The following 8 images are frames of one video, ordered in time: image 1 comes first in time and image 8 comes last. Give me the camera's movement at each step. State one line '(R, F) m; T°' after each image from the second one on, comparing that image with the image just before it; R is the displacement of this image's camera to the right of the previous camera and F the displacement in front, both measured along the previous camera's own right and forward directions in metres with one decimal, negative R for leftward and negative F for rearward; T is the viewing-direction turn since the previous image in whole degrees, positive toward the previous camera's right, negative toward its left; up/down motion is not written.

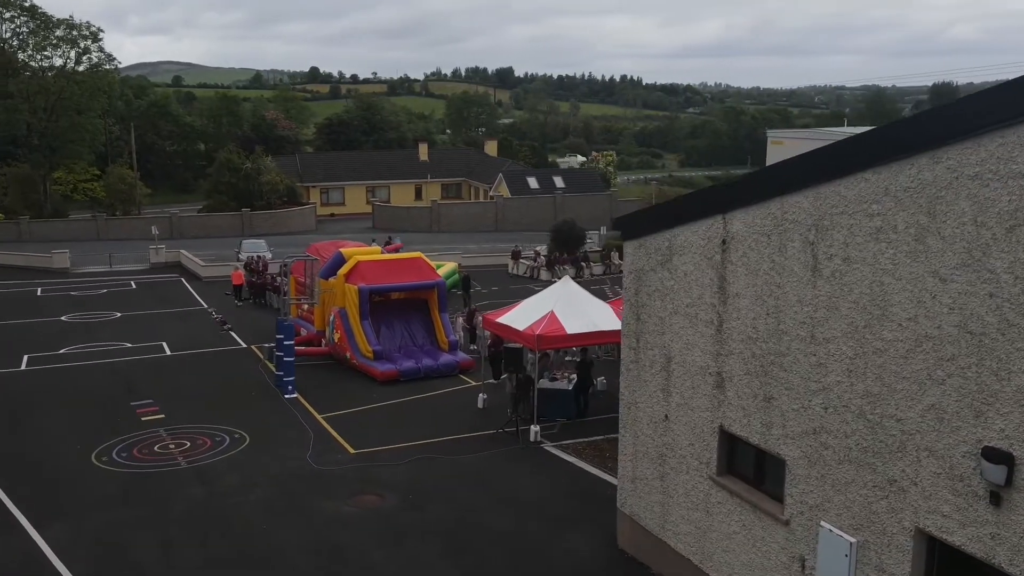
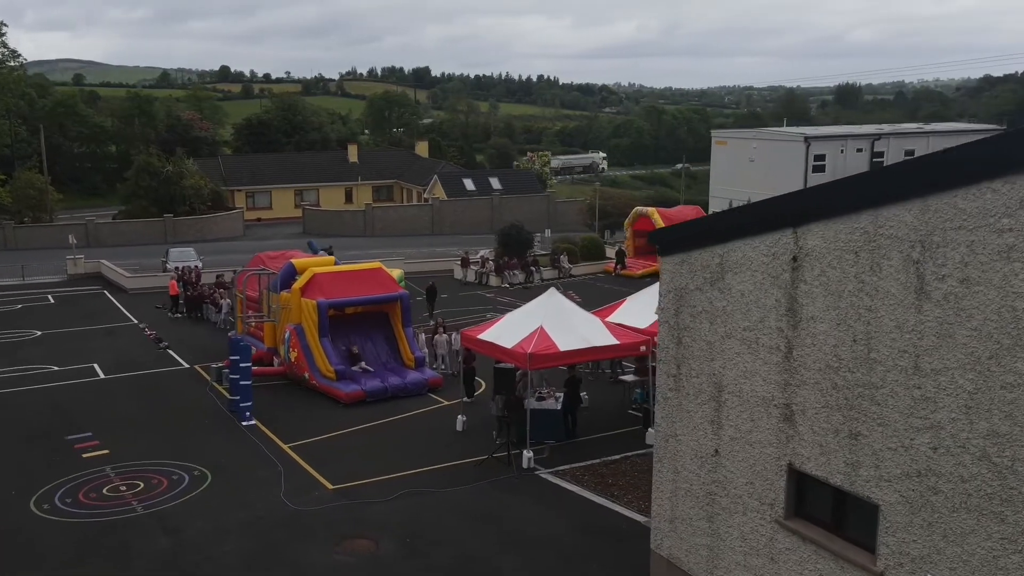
(-1.2, +1.3) m; +5°
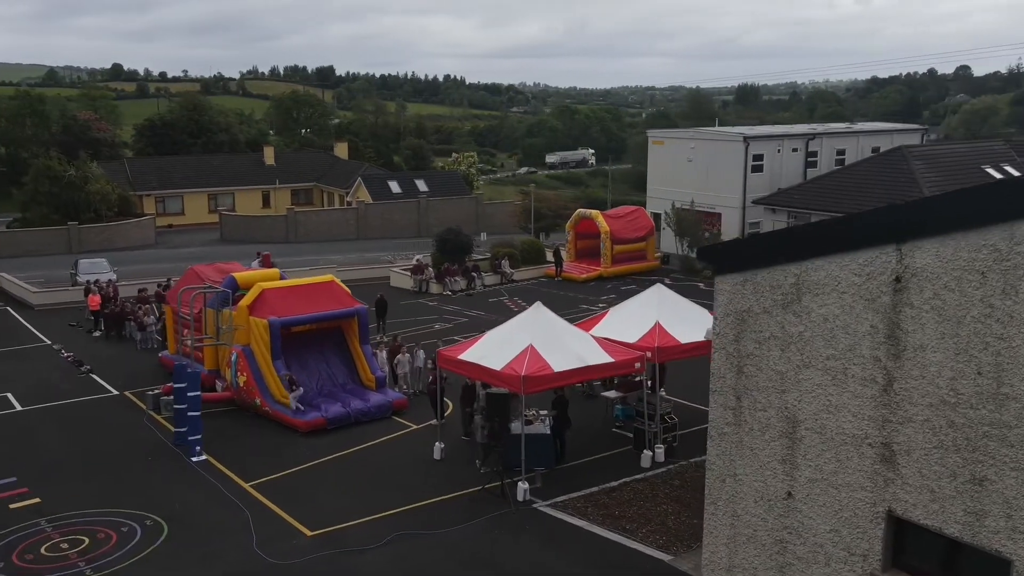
(-1.3, +1.4) m; +6°
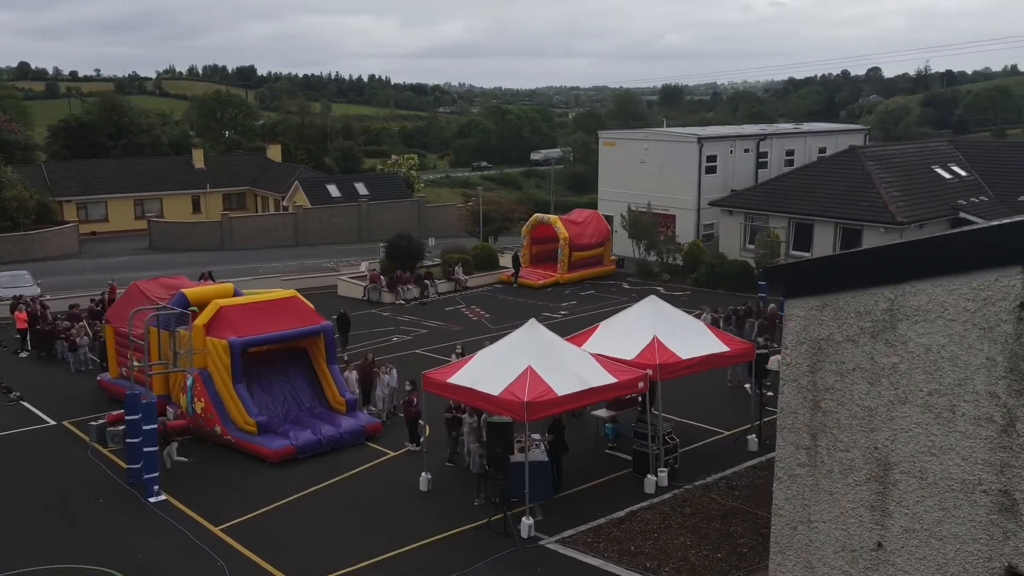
(-1.0, +1.2) m; +5°
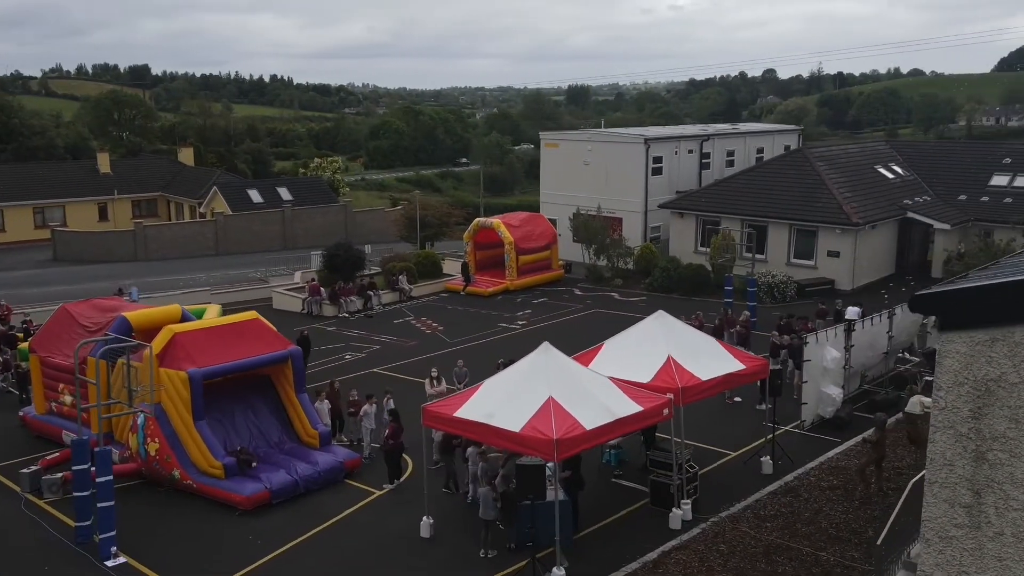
(-1.5, +1.6) m; +6°
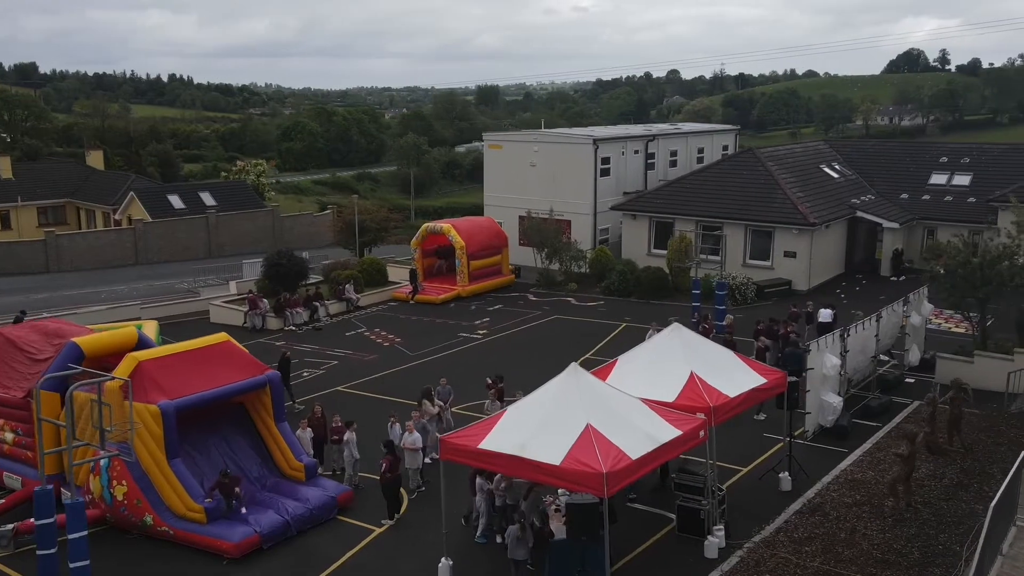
(-1.5, +1.2) m; +6°
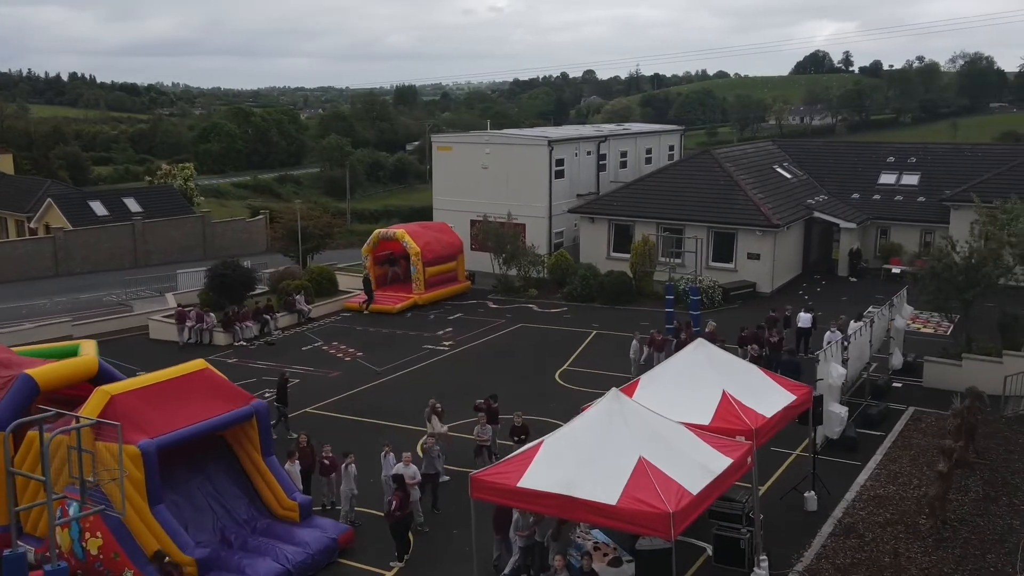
(-1.4, +1.2) m; +5°
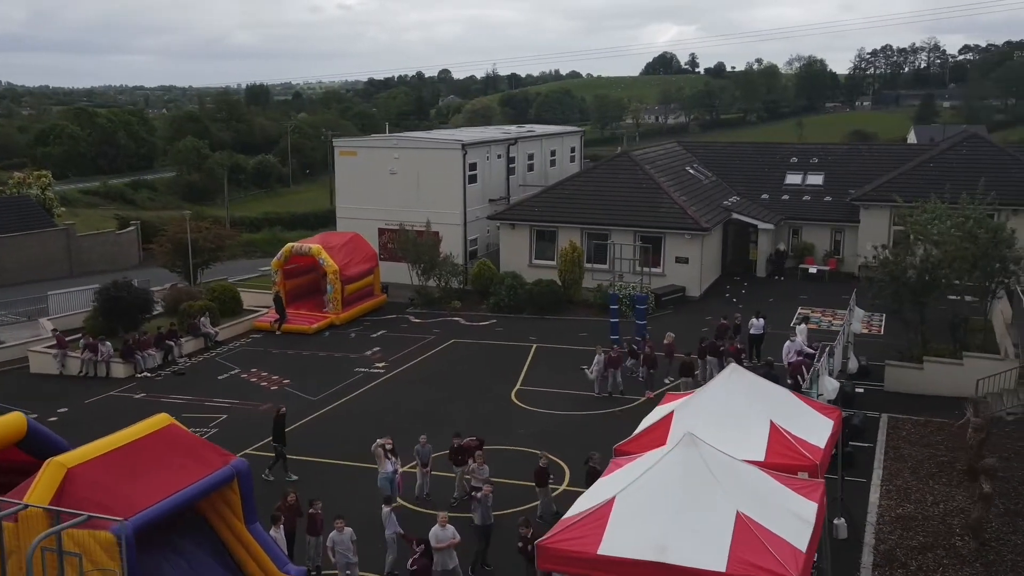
(-2.1, +1.7) m; +9°
